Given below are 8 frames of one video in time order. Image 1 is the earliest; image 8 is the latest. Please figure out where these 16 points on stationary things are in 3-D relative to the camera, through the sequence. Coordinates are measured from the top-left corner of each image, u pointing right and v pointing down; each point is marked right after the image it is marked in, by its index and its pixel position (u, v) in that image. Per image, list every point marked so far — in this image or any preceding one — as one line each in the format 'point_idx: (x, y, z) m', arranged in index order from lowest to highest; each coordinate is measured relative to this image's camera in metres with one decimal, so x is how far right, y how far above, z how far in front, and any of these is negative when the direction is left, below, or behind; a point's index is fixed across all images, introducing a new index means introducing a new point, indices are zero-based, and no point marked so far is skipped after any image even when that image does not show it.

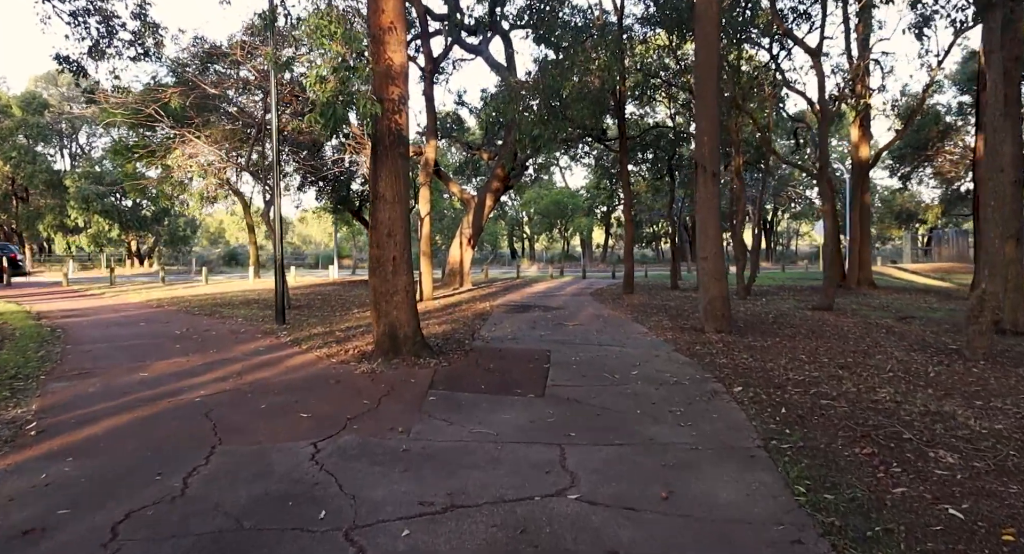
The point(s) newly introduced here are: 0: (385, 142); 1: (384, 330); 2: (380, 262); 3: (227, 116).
0: (-1.9, +1.9, +9.3) m
1: (-2.0, -0.8, +9.4) m
2: (-2.0, +0.2, +9.3) m
3: (-7.8, +4.4, +17.3) m
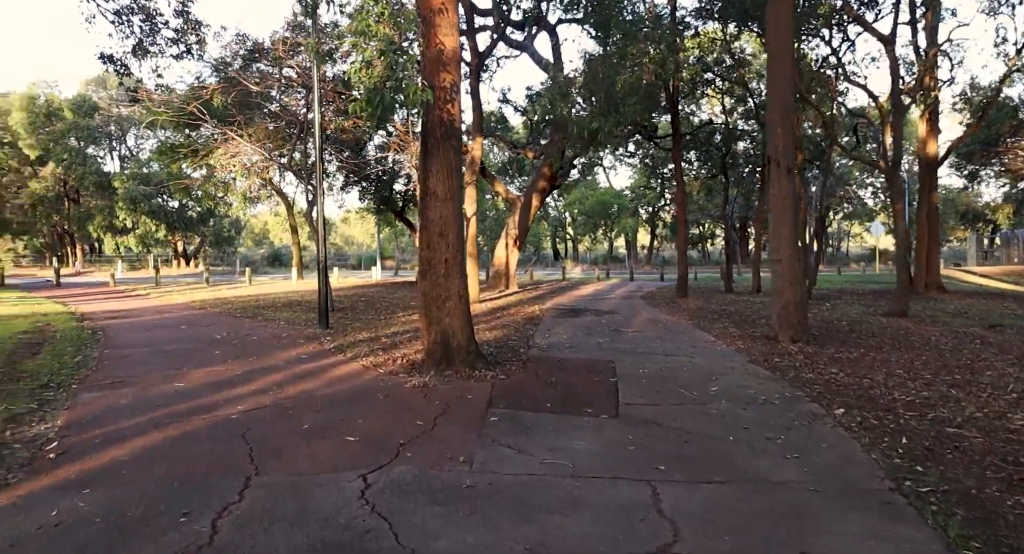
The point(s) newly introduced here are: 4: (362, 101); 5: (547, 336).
0: (-1.0, +1.8, +8.4) m
1: (-1.1, -0.8, +8.5) m
2: (-1.1, +0.1, +8.4) m
3: (-6.4, +4.4, +16.8) m
4: (-2.0, +2.3, +8.4) m
5: (+0.8, -1.3, +13.6) m
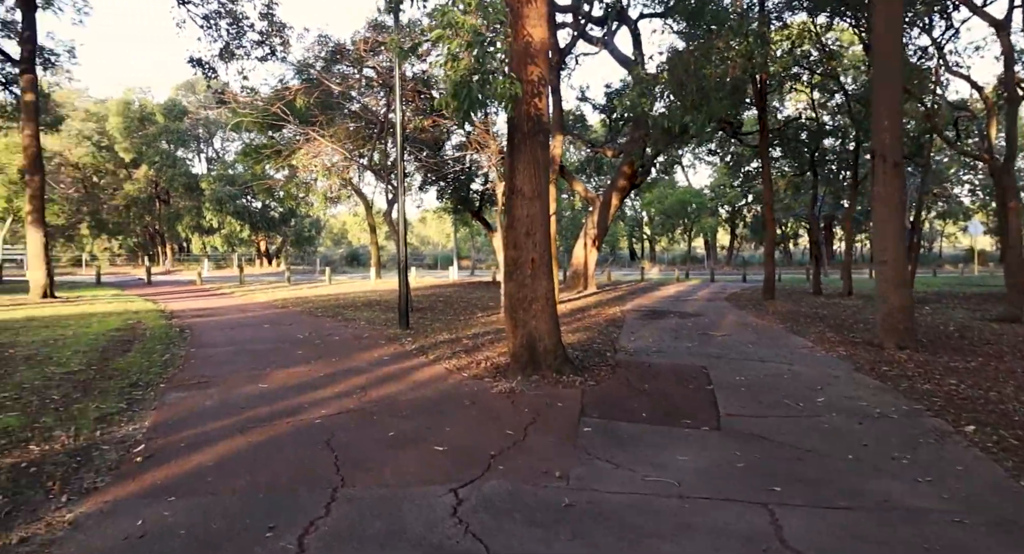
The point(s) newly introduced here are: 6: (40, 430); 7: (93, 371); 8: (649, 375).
0: (+0.1, +1.8, +7.9) m
1: (+0.1, -0.8, +8.0) m
2: (0.0, +0.1, +8.0) m
3: (-4.3, +4.4, +16.8) m
4: (-0.8, +2.4, +8.1) m
5: (+2.5, -1.3, +12.9) m
6: (-3.4, -1.1, +4.5) m
7: (-4.5, -1.0, +6.6) m
8: (+2.1, -1.5, +9.3) m
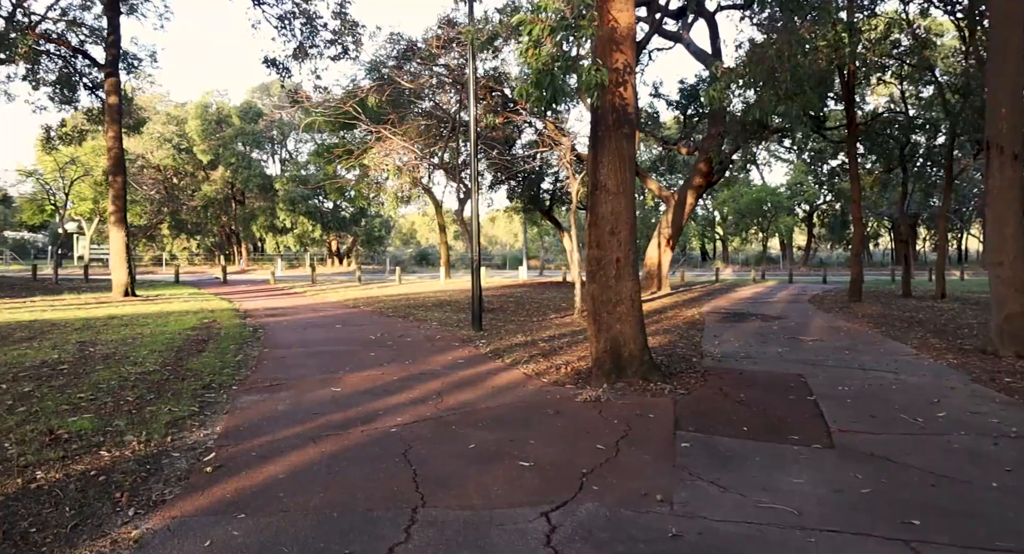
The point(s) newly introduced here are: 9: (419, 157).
0: (+1.1, +1.8, +7.3) m
1: (+1.1, -0.8, +7.5) m
2: (+1.0, +0.1, +7.4) m
3: (-2.4, +4.4, +16.7) m
4: (+0.2, +2.4, +7.6) m
5: (+4.0, -1.3, +12.1) m
6: (-2.8, -1.1, +4.3) m
7: (-3.6, -1.0, +6.5) m
8: (+3.2, -1.5, +8.5) m
9: (-2.4, +3.1, +16.0) m
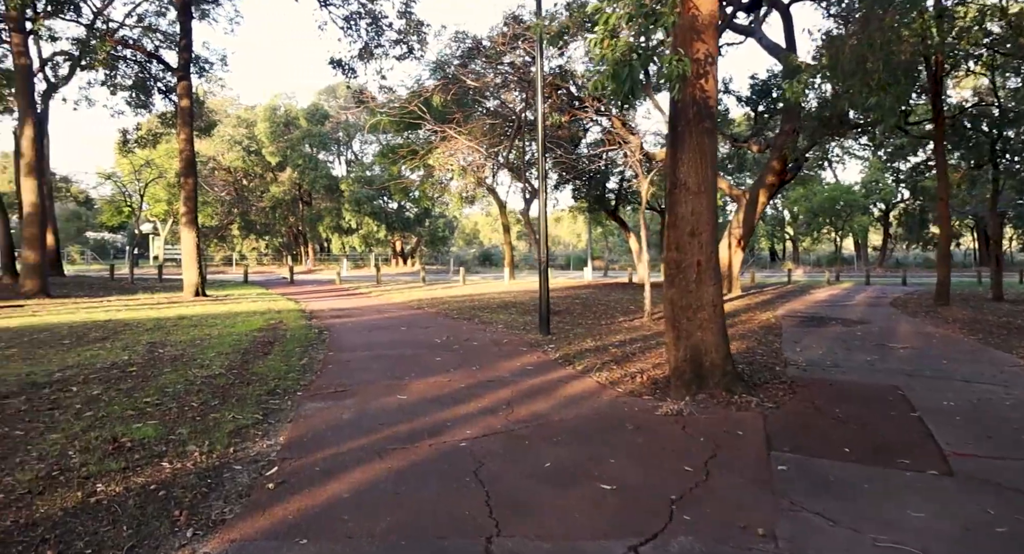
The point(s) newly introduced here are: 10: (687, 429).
0: (+1.9, +1.8, +6.8) m
1: (+1.9, -0.9, +6.9) m
2: (+1.8, +0.1, +6.9) m
3: (-0.7, +4.3, +16.4) m
4: (+1.0, +2.3, +7.1) m
5: (+5.2, -1.4, +11.2) m
6: (-2.2, -1.1, +4.1) m
7: (-2.8, -1.0, +6.4) m
8: (+4.1, -1.5, +7.8) m
9: (-0.7, +3.0, +15.8) m
10: (+1.6, -1.4, +5.7) m
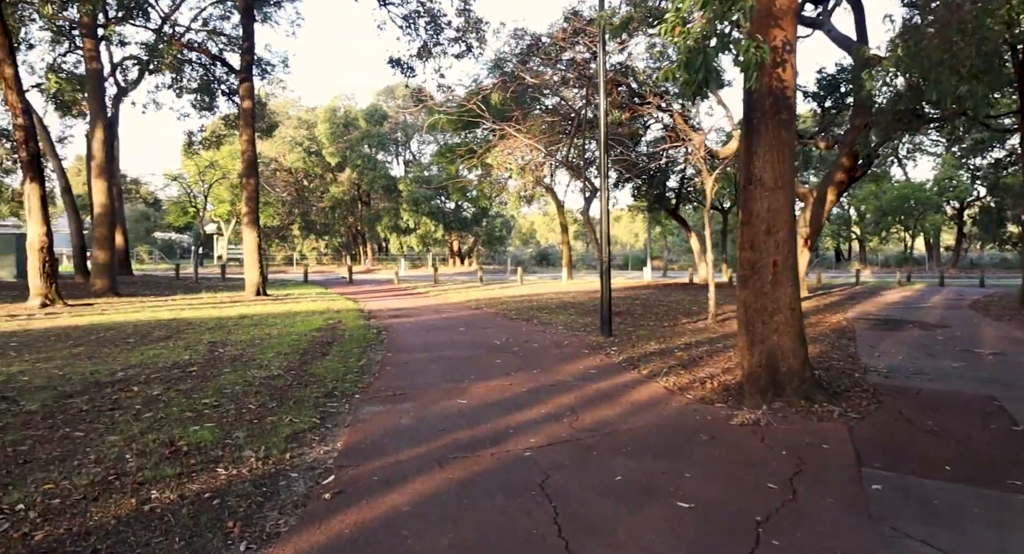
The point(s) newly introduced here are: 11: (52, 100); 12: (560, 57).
0: (+2.6, +1.8, +6.3) m
1: (+2.6, -0.8, +6.4) m
2: (+2.5, +0.1, +6.4) m
3: (+0.7, +4.3, +16.1) m
4: (+1.7, +2.3, +6.7) m
5: (+6.2, -1.4, +10.5) m
6: (-1.8, -1.1, +4.0) m
7: (-2.2, -1.0, +6.3) m
8: (+4.8, -1.5, +7.1) m
9: (+0.7, +3.0, +15.5) m
10: (+2.2, -1.4, +5.2) m
11: (-13.8, +5.4, +18.5) m
12: (+1.0, +5.3, +14.9) m
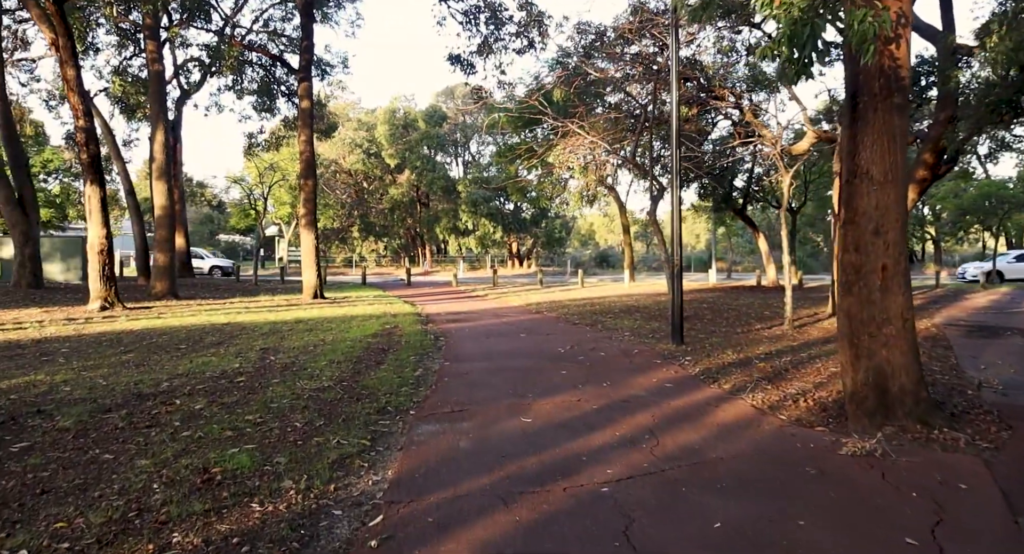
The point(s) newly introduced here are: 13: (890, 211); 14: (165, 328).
0: (+3.2, +1.8, +5.5) m
1: (+3.2, -0.9, +5.6) m
2: (+3.1, +0.1, +5.5) m
3: (+2.2, +4.3, +15.4) m
4: (+2.3, +2.3, +5.9) m
5: (+7.2, -1.4, +9.3) m
6: (-1.4, -1.1, +3.5) m
7: (-1.6, -1.0, +5.8) m
8: (+5.4, -1.5, +6.1) m
9: (+2.1, +3.0, +14.8) m
10: (+2.7, -1.4, +4.4) m
11: (-12.1, +5.3, +19.0) m
12: (+2.4, +5.2, +14.2) m
13: (+3.3, +0.6, +5.4) m
14: (-5.3, -0.8, +9.5) m
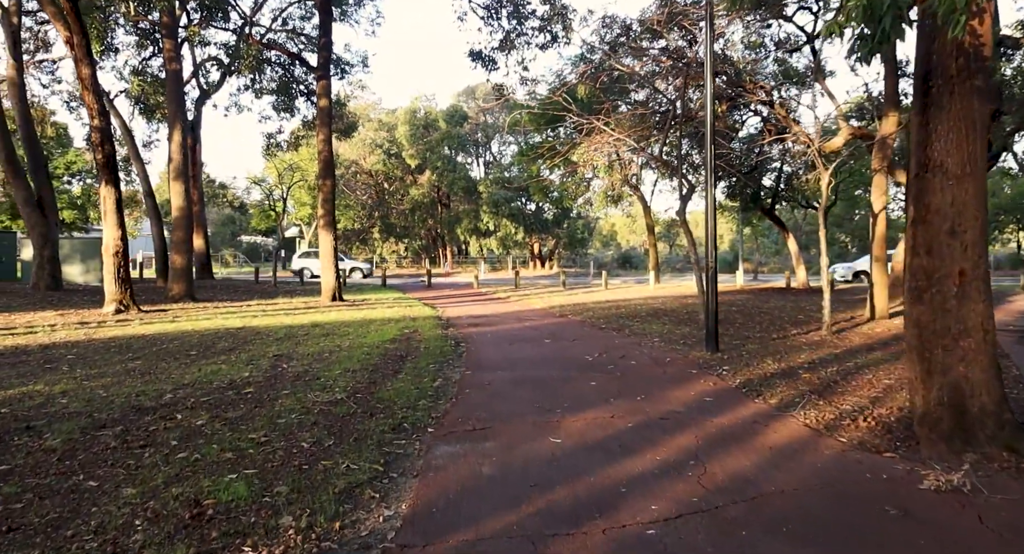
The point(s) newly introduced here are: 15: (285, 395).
0: (+3.4, +1.7, +4.9) m
1: (+3.4, -0.9, +5.0) m
2: (+3.3, 0.0, +5.0) m
3: (+2.7, +4.2, +14.9) m
4: (+2.6, +2.3, +5.4) m
5: (+7.5, -1.5, +8.6) m
6: (-1.2, -1.2, +3.1) m
7: (-1.4, -1.1, +5.4) m
8: (+5.7, -1.6, +5.4) m
9: (+2.6, +2.9, +14.2) m
10: (+2.9, -1.4, +3.9) m
11: (-11.4, +5.3, +19.0) m
12: (+2.9, +5.2, +13.6) m
13: (+3.5, +0.6, +4.8) m
14: (-4.9, -0.8, +9.2) m
15: (-2.0, -1.1, +5.5) m
